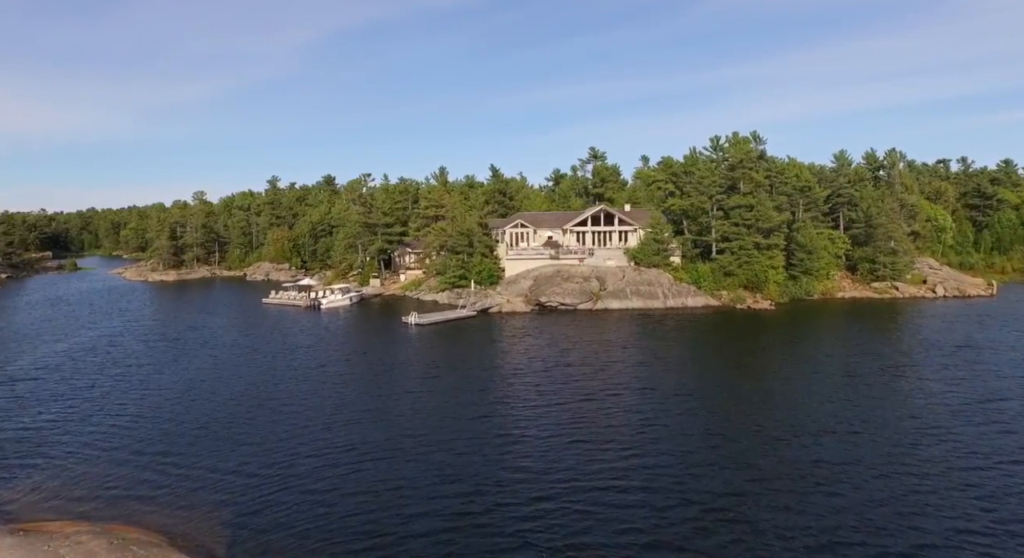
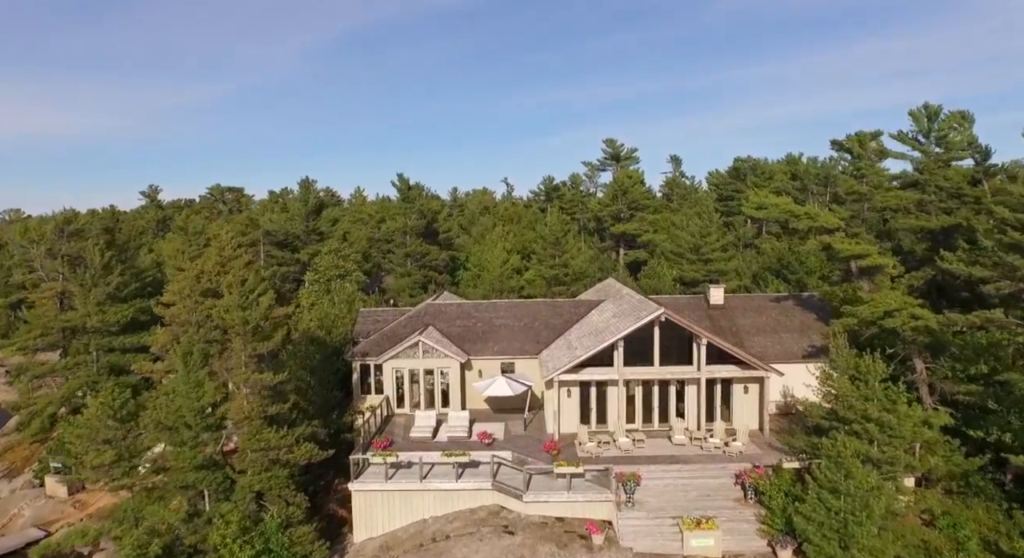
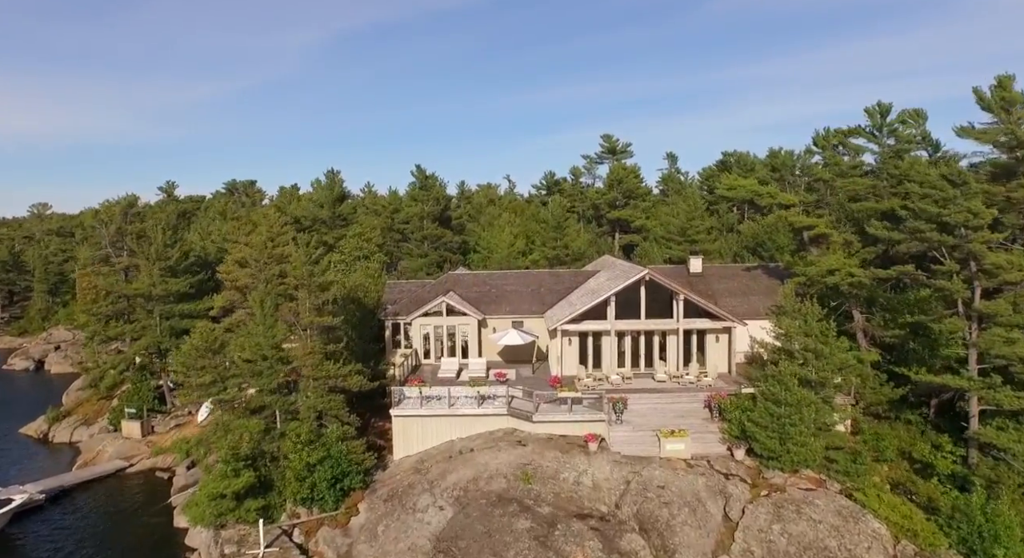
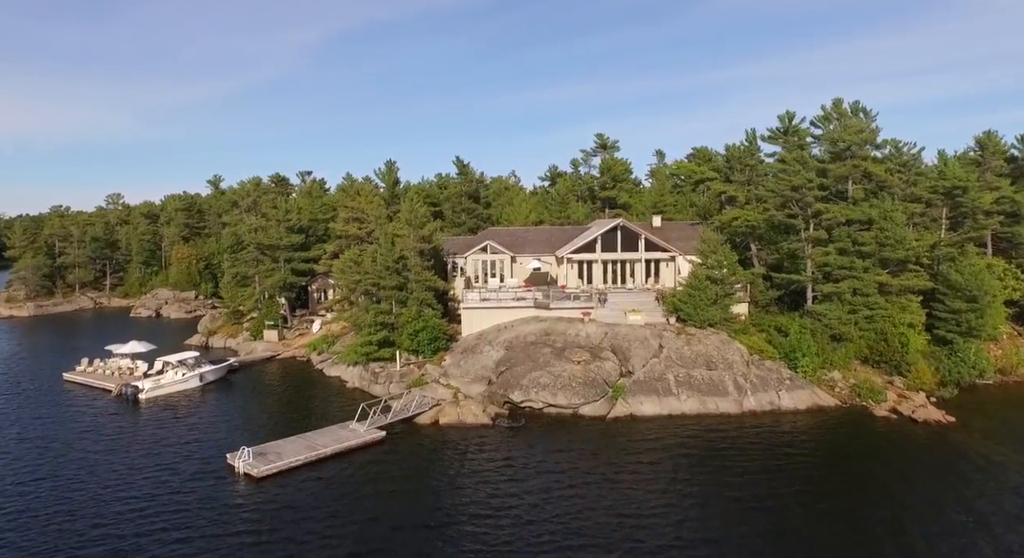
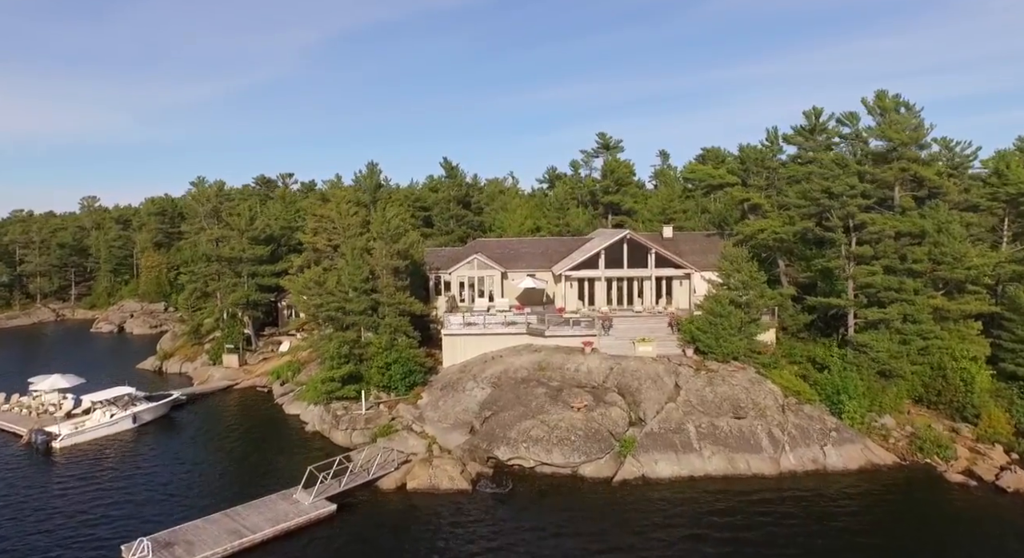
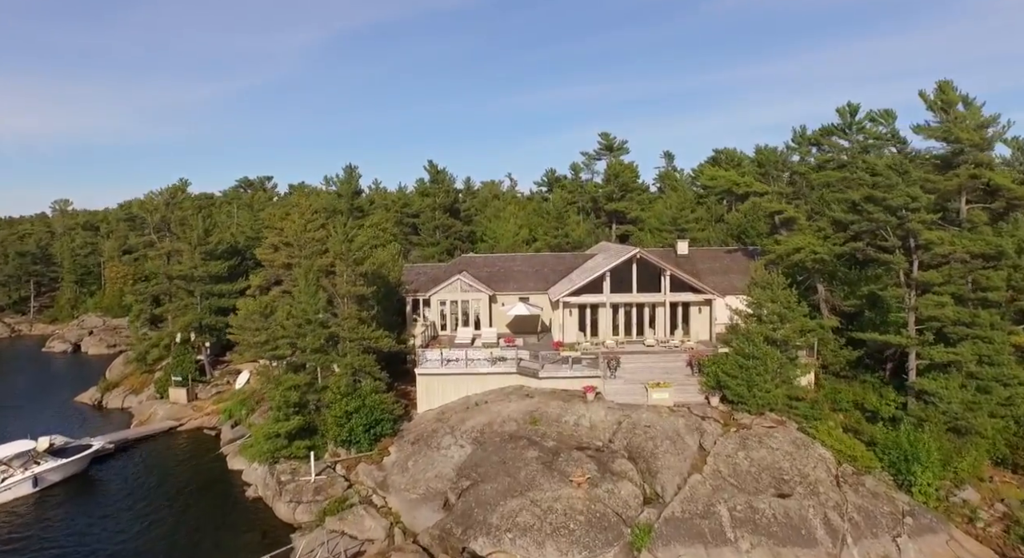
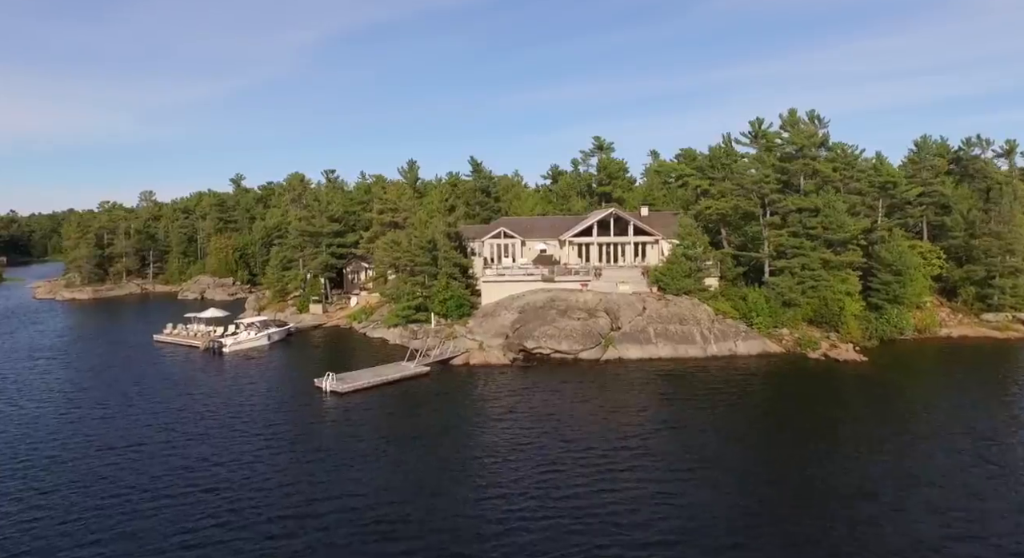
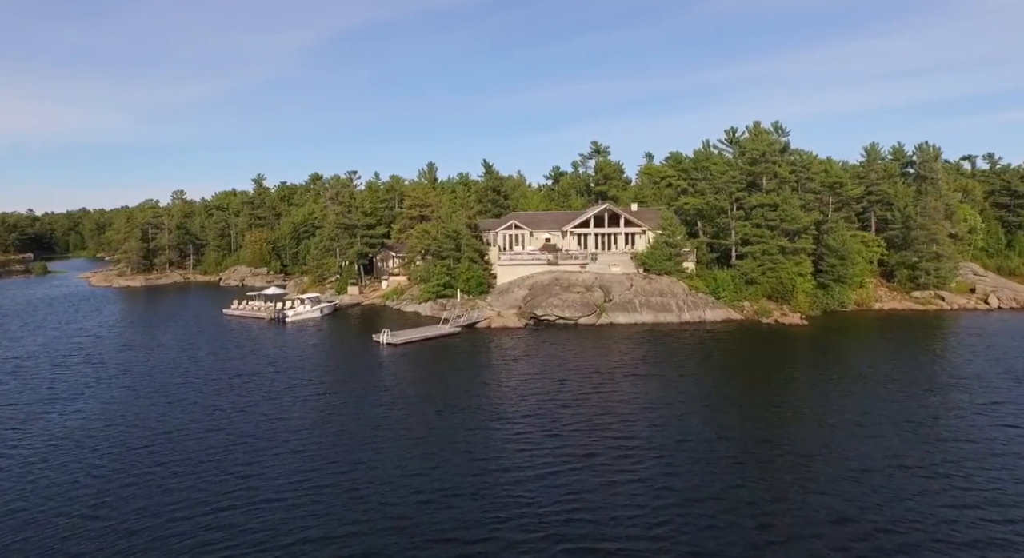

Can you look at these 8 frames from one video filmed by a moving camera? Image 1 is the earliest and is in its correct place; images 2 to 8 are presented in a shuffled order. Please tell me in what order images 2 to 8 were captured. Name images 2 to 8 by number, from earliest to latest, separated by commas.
8, 7, 4, 5, 6, 3, 2
